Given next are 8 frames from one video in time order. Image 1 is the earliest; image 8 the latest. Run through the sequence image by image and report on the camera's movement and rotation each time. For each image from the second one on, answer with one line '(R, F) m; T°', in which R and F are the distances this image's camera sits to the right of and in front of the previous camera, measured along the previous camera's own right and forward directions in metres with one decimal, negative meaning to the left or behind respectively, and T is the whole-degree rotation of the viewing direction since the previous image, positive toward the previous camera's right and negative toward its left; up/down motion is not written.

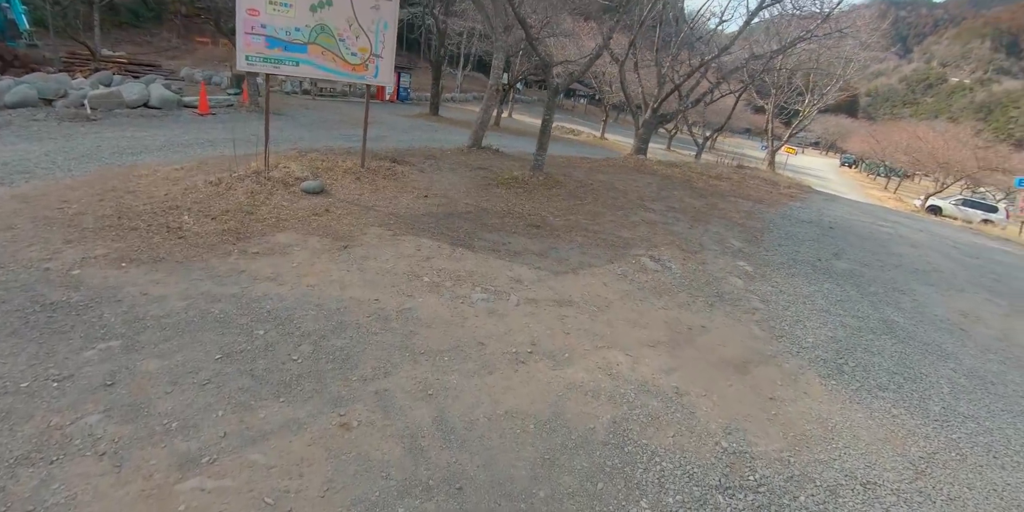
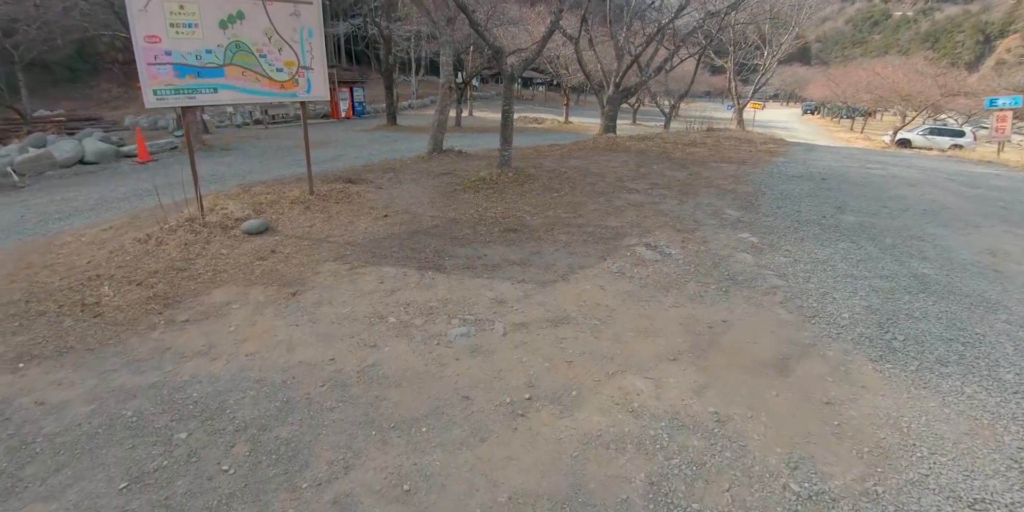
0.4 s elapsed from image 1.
(+0.1, +0.7) m; +2°
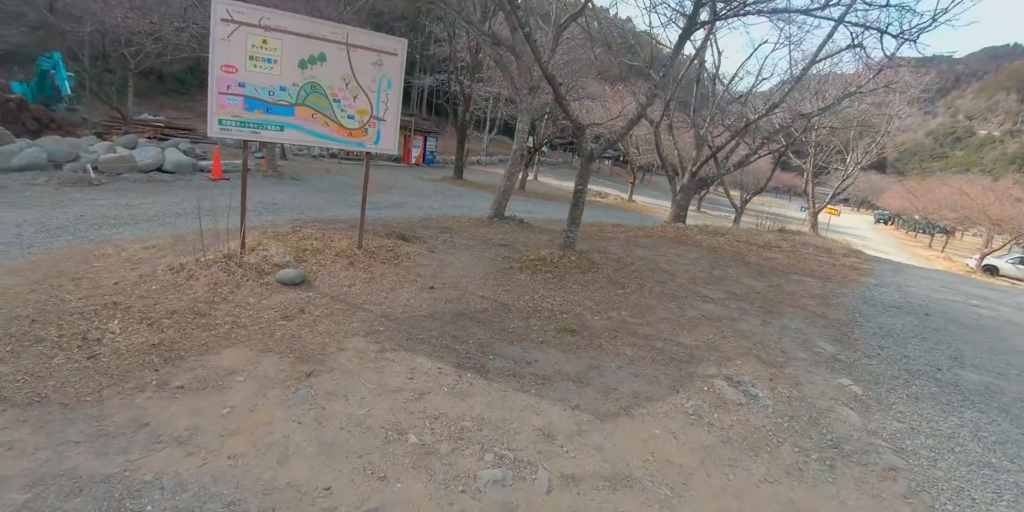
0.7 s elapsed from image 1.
(-0.2, +0.6) m; -6°
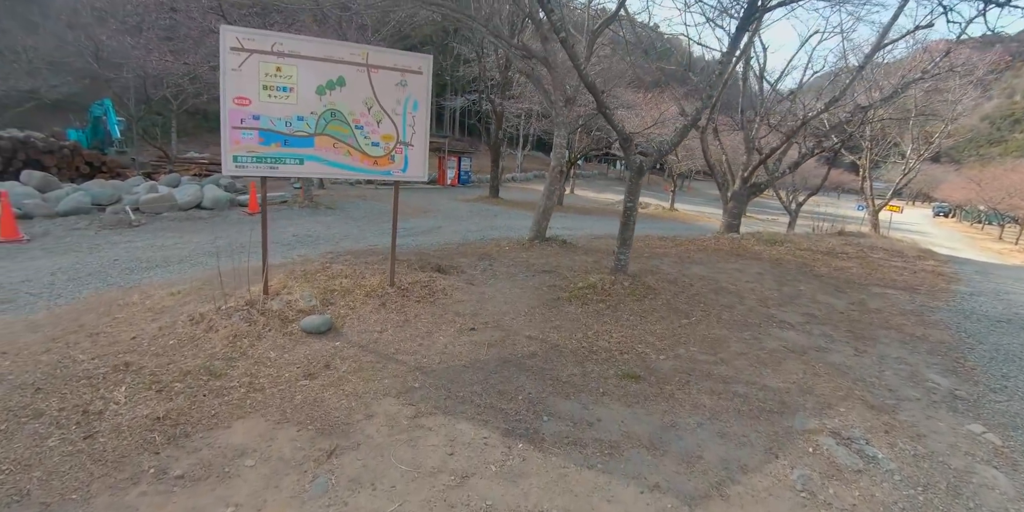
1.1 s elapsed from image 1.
(-0.1, +0.6) m; -4°
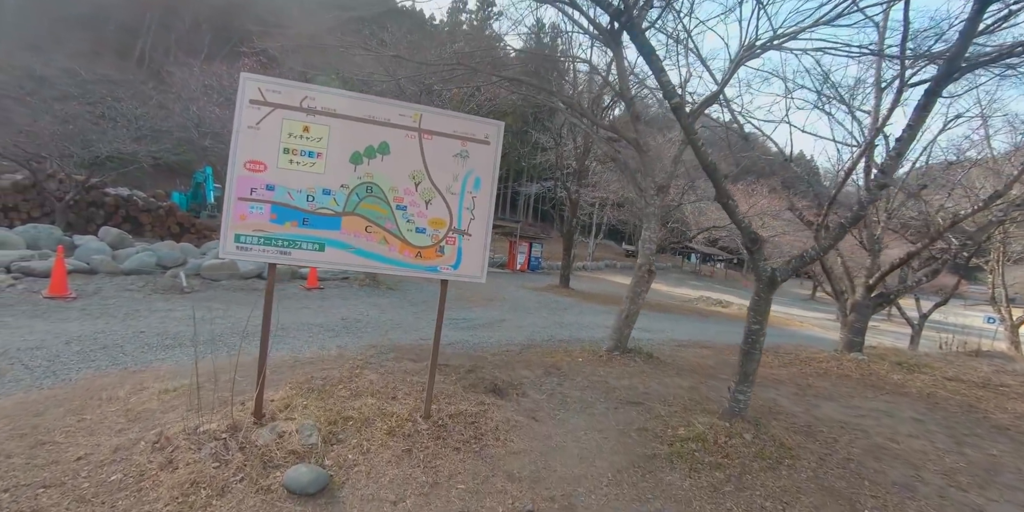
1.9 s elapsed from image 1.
(-0.1, +1.3) m; -8°
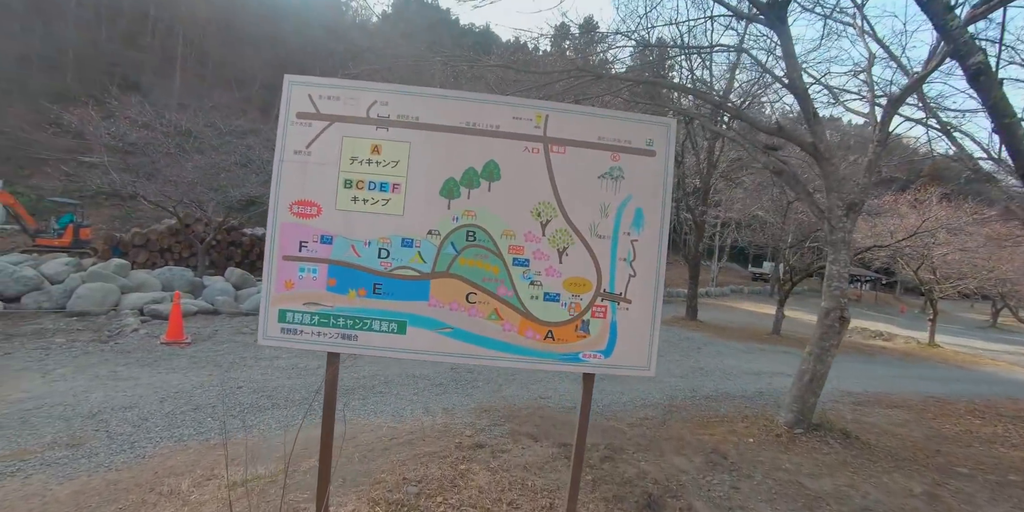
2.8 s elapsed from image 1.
(-0.3, +1.2) m; -12°
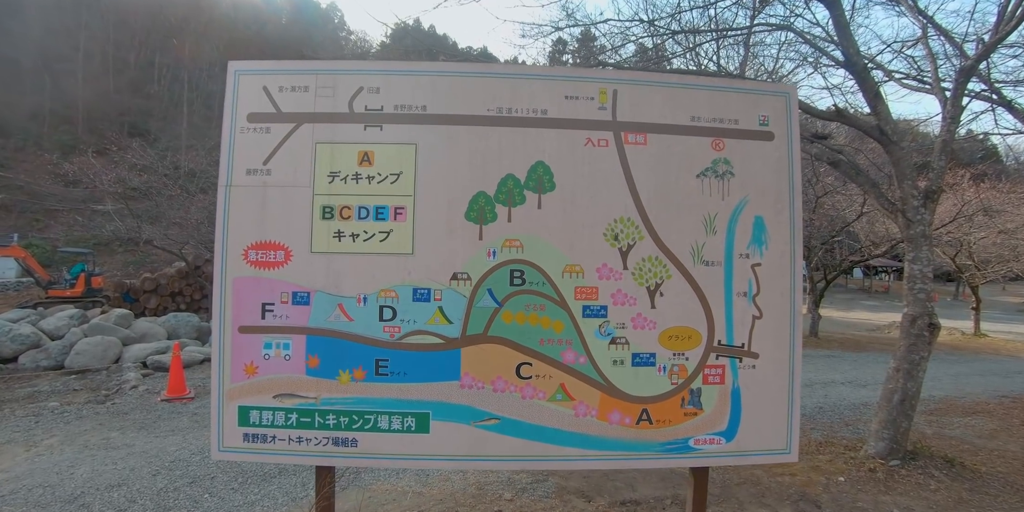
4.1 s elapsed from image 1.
(-0.1, +0.7) m; -1°
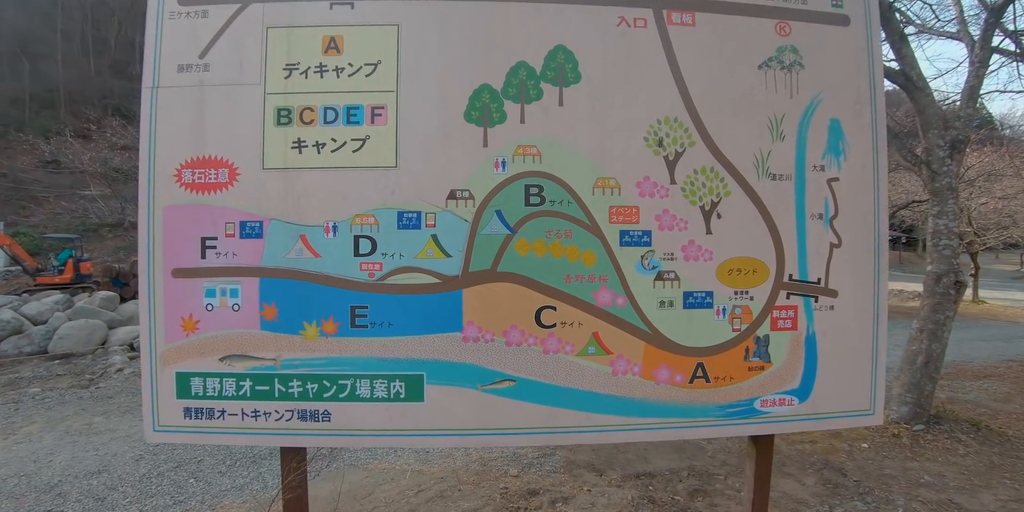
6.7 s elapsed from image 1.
(0.0, +0.3) m; 0°
